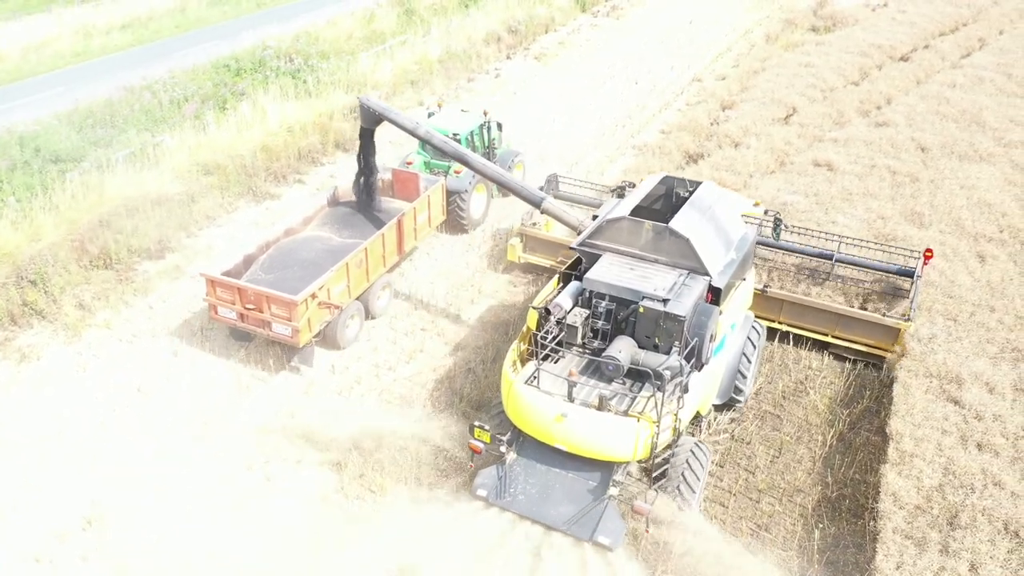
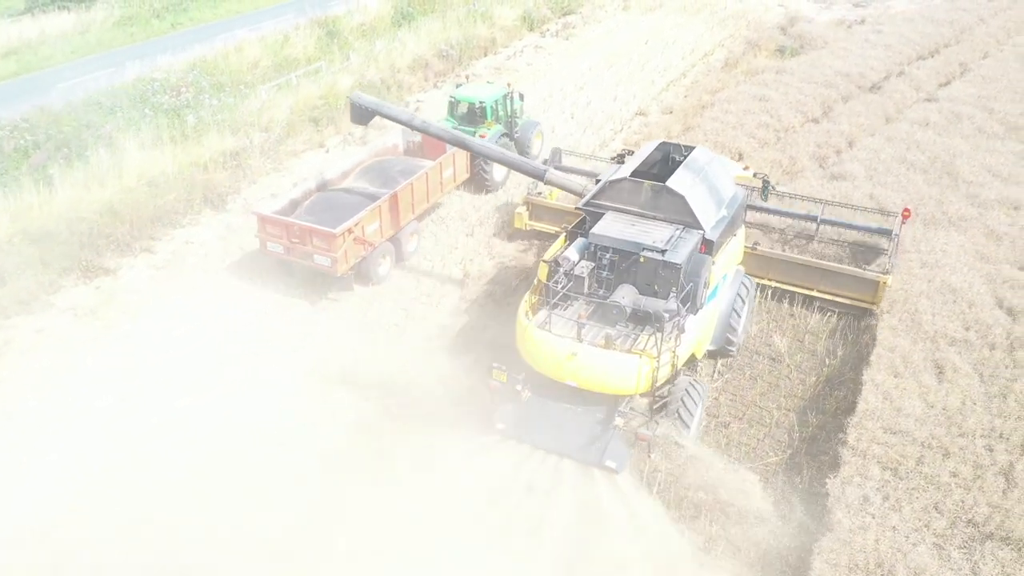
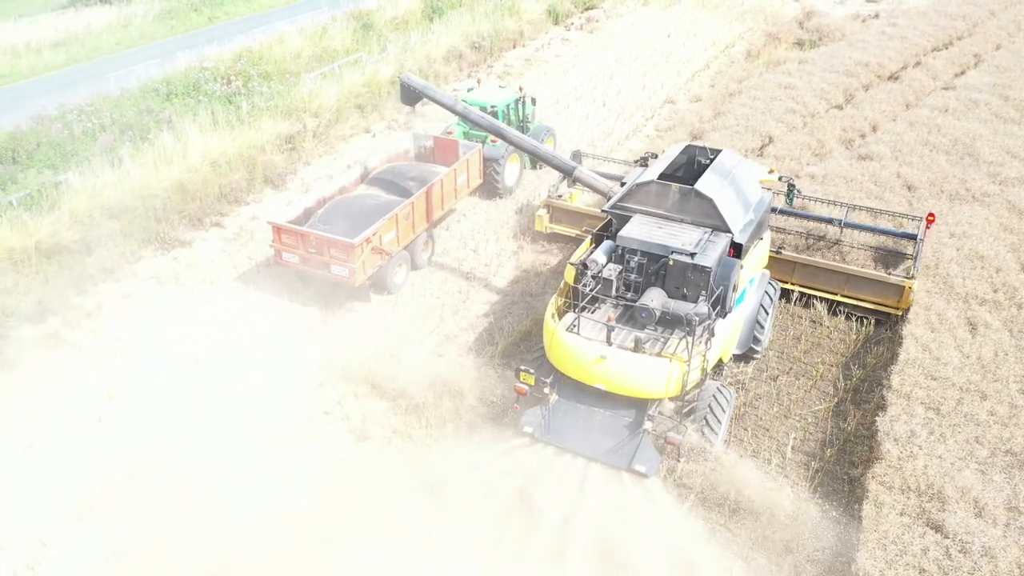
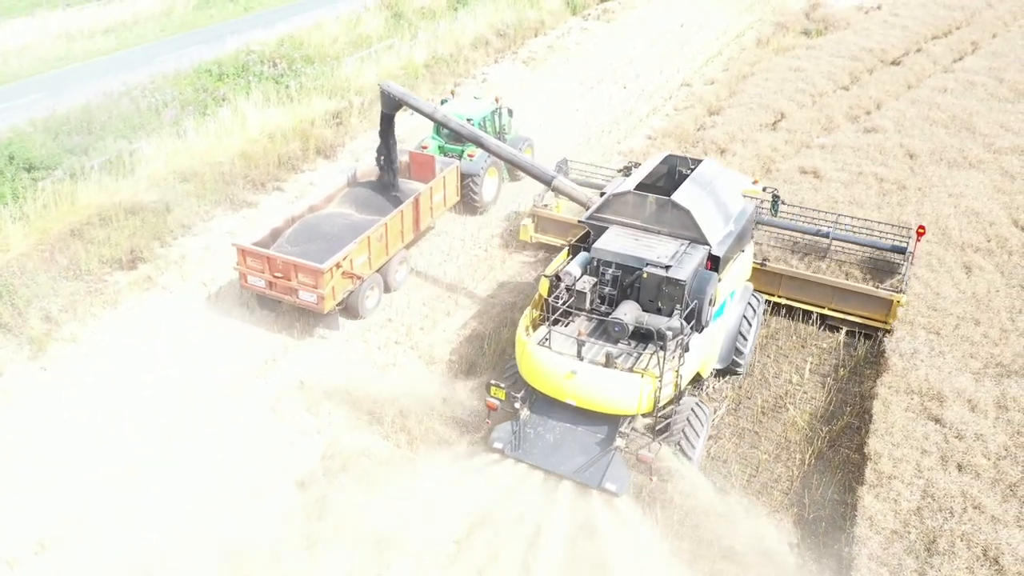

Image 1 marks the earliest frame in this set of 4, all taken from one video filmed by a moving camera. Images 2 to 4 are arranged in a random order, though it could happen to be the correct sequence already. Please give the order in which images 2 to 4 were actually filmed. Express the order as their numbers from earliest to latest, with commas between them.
4, 3, 2
